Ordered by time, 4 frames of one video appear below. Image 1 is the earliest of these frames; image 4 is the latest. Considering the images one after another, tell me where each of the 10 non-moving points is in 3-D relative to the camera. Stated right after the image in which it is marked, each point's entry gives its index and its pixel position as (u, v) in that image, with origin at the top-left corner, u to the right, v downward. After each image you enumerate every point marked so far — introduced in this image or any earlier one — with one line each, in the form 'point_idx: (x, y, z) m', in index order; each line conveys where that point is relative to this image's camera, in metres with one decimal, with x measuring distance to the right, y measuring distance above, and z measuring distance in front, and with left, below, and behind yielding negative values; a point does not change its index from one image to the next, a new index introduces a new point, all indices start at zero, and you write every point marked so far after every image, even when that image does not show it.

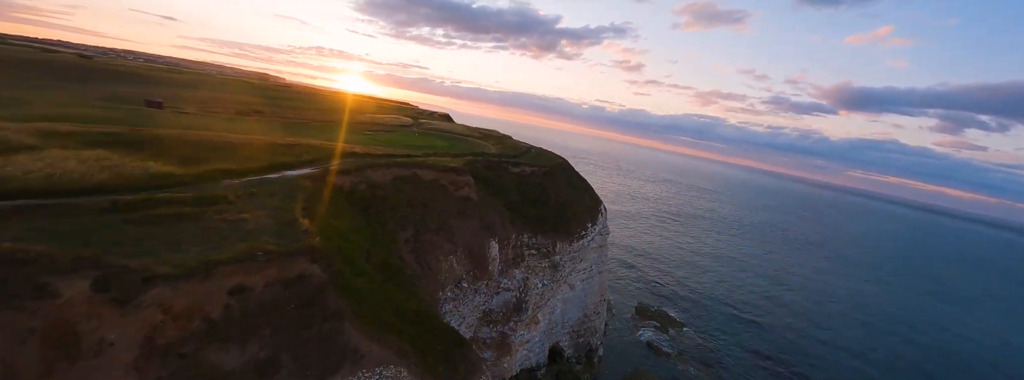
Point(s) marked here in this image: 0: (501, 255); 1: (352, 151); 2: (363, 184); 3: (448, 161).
0: (-0.5, -2.9, +17.6) m
1: (-6.7, +1.7, +16.5) m
2: (-5.2, +0.2, +13.3) m
3: (-3.0, +1.4, +18.7) m
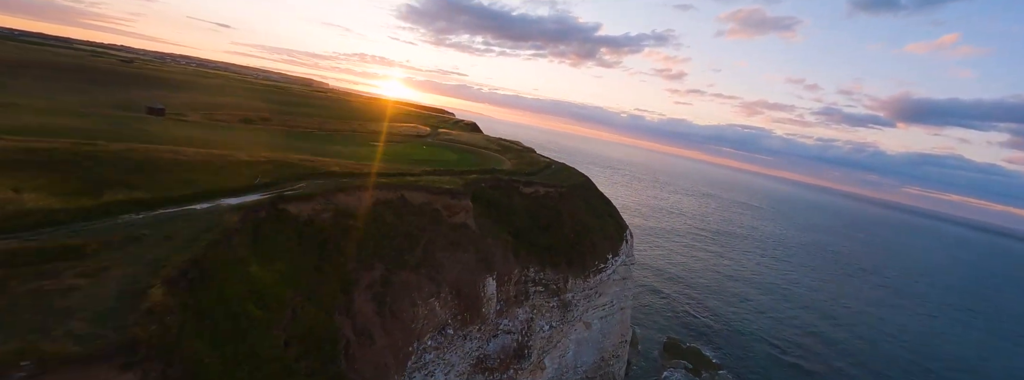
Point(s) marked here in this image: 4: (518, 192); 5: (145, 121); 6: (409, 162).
0: (-0.5, -4.0, +15.2) m
1: (-6.6, +0.9, +14.6) m
2: (-5.4, -0.6, +11.4) m
3: (-2.7, +0.4, +16.5) m
4: (+0.4, 0.0, +19.4) m
5: (-16.8, +3.1, +17.8) m
6: (-5.3, +1.5, +20.0) m
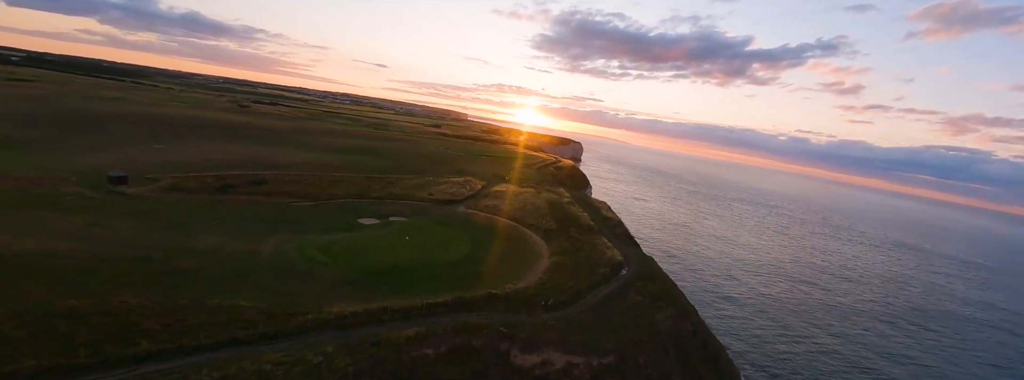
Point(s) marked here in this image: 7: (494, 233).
0: (-2.6, -8.0, +6.0) m
1: (-8.2, -2.9, +7.7) m
2: (-8.2, -4.2, +4.2) m
3: (-4.0, -3.6, +8.2) m
4: (-0.1, -4.4, +10.0) m
5: (-16.8, -0.4, +14.1) m
6: (-5.3, -2.6, +12.4) m
7: (-0.8, -2.1, +18.2) m
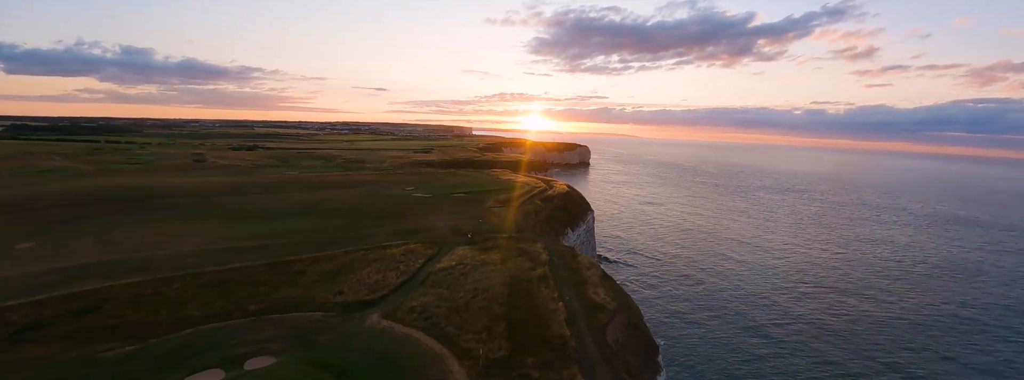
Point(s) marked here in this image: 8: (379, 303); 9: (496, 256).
0: (-4.6, -11.4, -0.8) m
1: (-10.7, -6.9, +1.2) m
2: (-10.8, -8.2, -2.4) m
3: (-6.5, -7.2, +1.5) m
4: (-2.5, -7.6, +3.2) m
5: (-19.3, -5.5, +7.9) m
6: (-7.6, -6.4, +5.8) m
7: (-3.1, -5.5, +11.4) m
8: (-4.8, -4.7, +15.3) m
9: (-0.5, -3.6, +19.4) m
